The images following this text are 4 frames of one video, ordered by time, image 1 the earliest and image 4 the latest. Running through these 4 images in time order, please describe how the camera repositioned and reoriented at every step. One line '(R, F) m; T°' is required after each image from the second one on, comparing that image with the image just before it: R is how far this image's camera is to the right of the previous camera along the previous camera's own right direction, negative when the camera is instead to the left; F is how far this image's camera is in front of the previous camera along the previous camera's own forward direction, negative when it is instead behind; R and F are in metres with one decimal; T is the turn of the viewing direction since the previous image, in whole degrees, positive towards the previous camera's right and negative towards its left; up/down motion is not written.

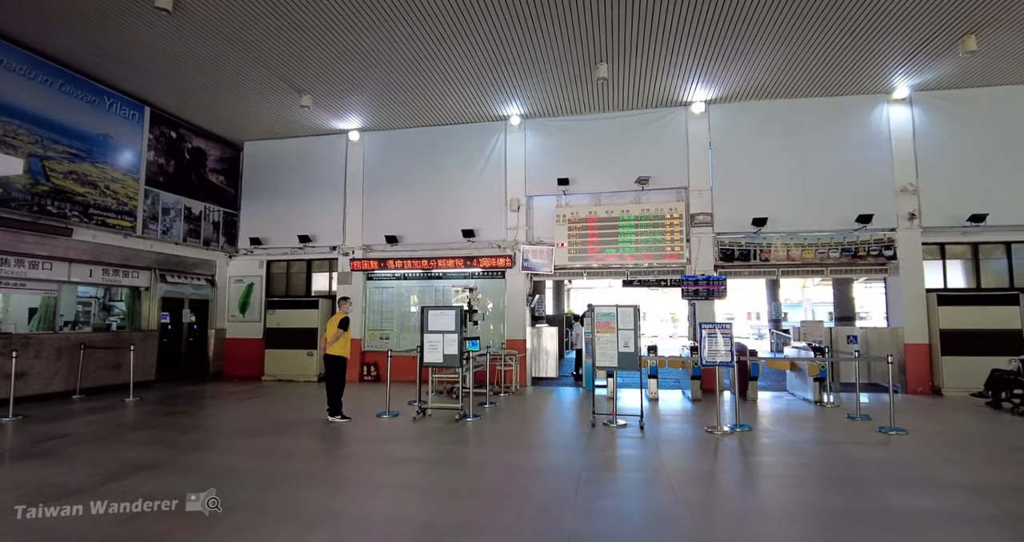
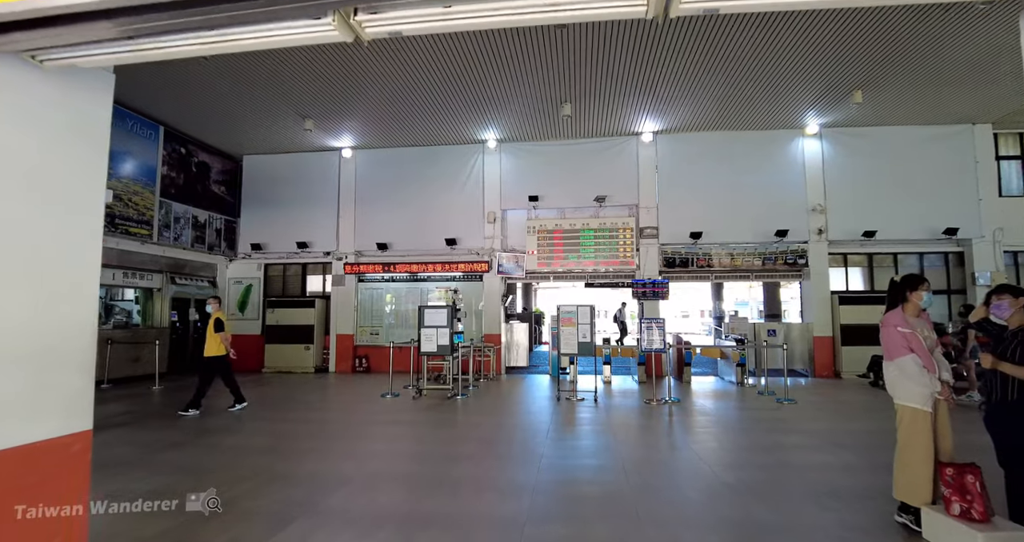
(-0.2, -1.3) m; +4°
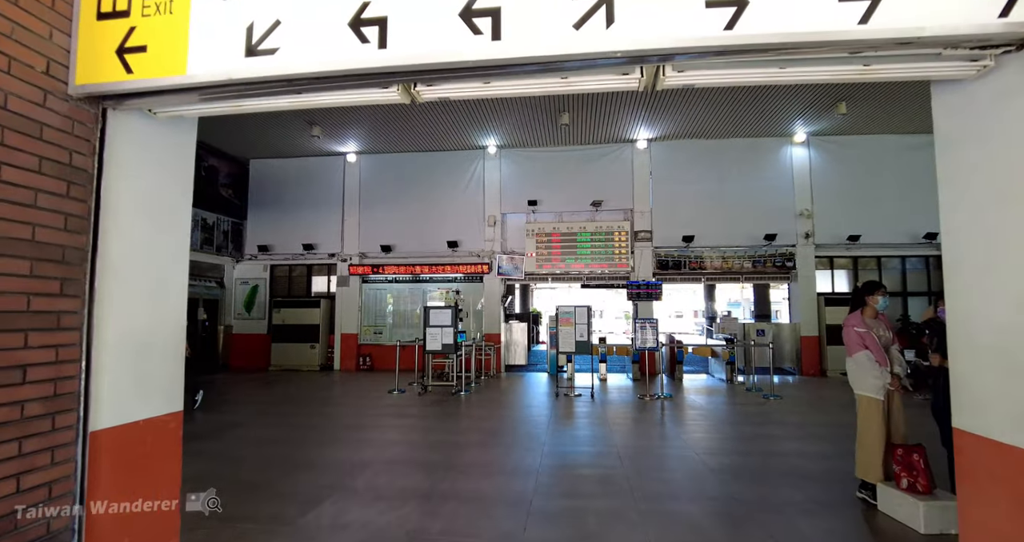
(-0.1, -0.4) m; +1°
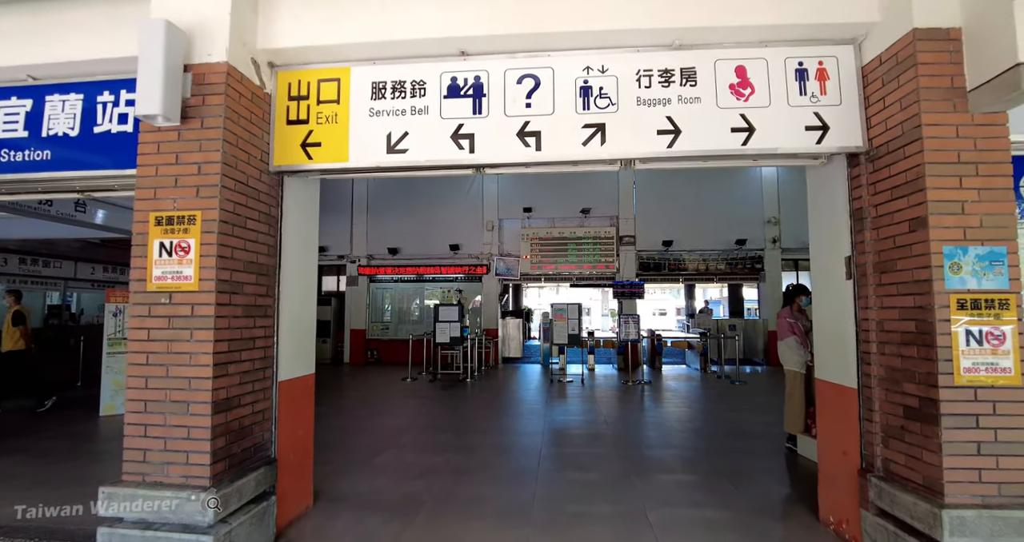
(-0.2, -1.0) m; +2°
